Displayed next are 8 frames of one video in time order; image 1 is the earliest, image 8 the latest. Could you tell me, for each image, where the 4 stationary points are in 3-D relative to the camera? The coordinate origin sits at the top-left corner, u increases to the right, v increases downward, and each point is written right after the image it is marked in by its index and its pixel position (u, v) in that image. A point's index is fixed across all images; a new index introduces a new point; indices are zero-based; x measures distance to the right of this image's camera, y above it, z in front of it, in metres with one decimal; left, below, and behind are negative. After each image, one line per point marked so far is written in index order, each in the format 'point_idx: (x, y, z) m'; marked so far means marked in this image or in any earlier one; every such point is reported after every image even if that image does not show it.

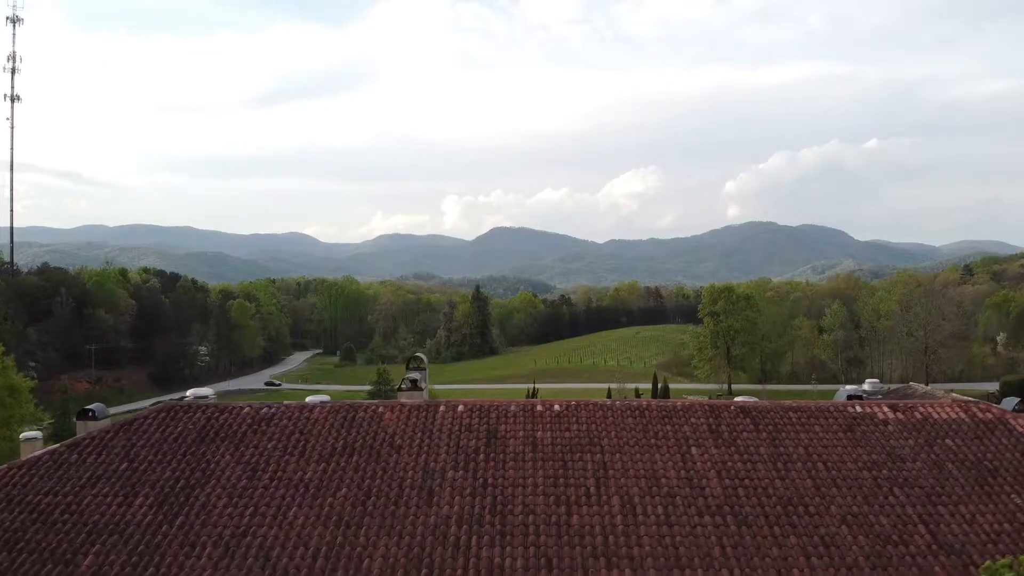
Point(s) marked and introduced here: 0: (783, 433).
0: (+4.5, -2.4, +16.5) m
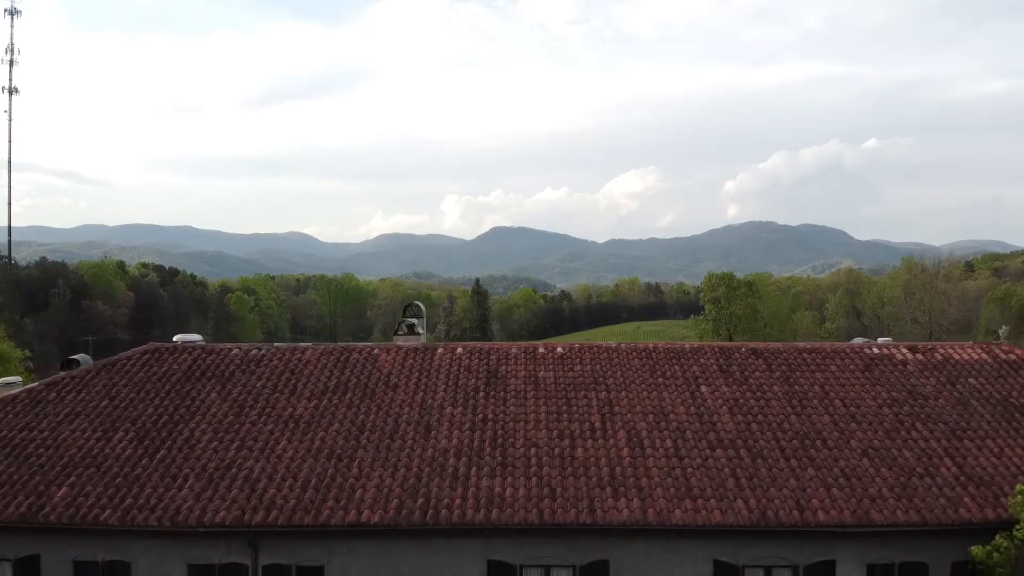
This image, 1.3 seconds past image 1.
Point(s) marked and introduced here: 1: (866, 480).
0: (+4.5, -1.3, +15.7) m
1: (+4.5, -2.4, +12.5) m
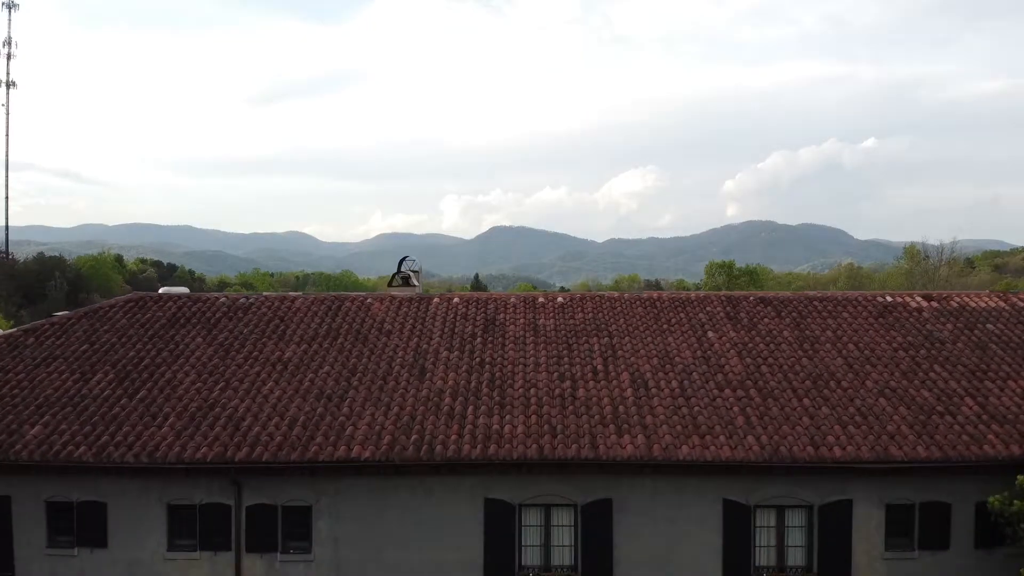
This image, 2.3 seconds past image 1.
0: (+4.5, -0.5, +15.1) m
1: (+4.5, -1.6, +11.8) m
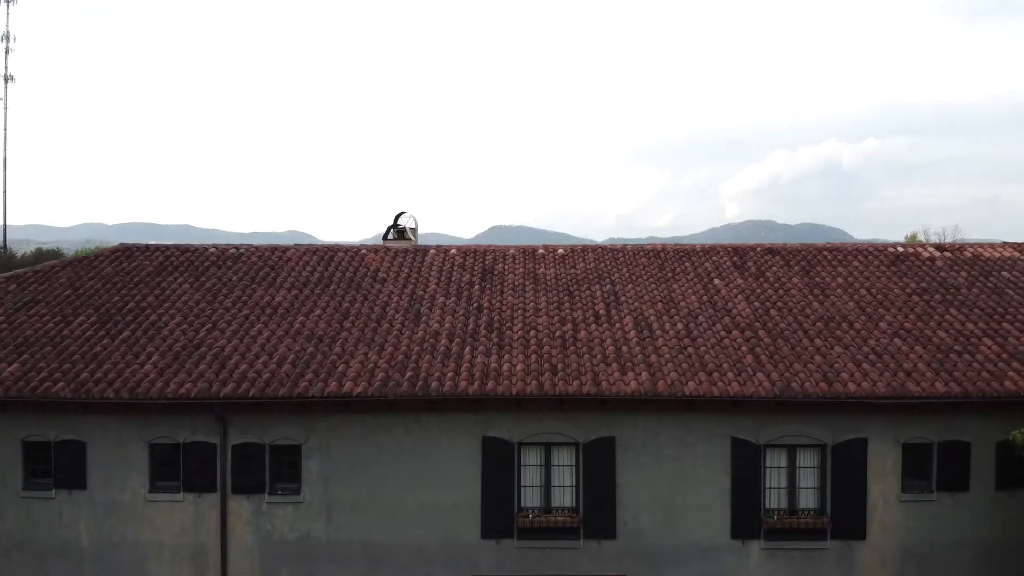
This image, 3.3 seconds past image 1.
0: (+4.5, +0.3, +14.5) m
1: (+4.4, -0.8, +11.3) m
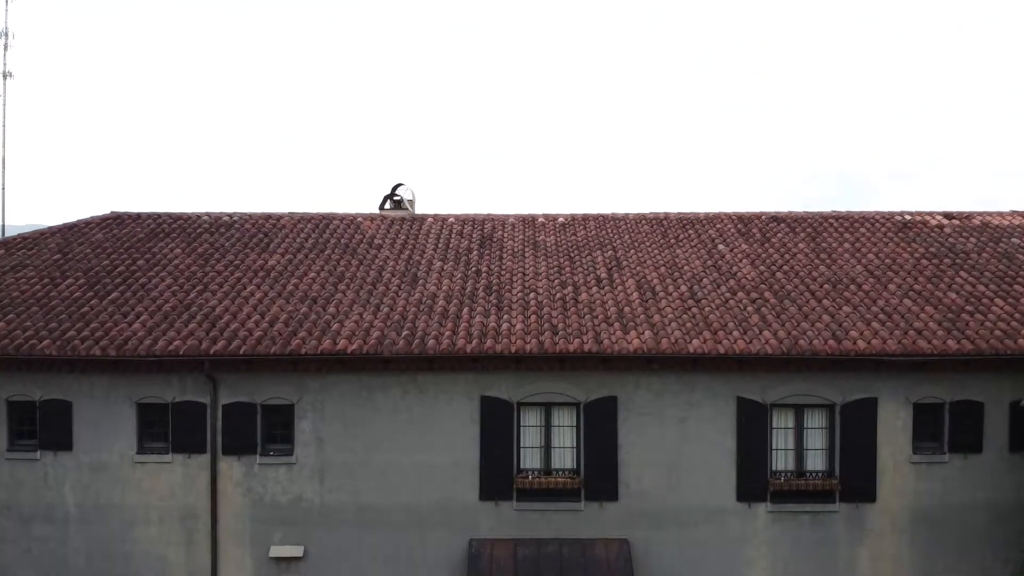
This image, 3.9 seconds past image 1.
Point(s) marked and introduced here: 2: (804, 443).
0: (+4.5, +0.8, +14.2) m
1: (+4.4, -0.3, +11.0) m
2: (+3.1, -1.7, +10.5) m
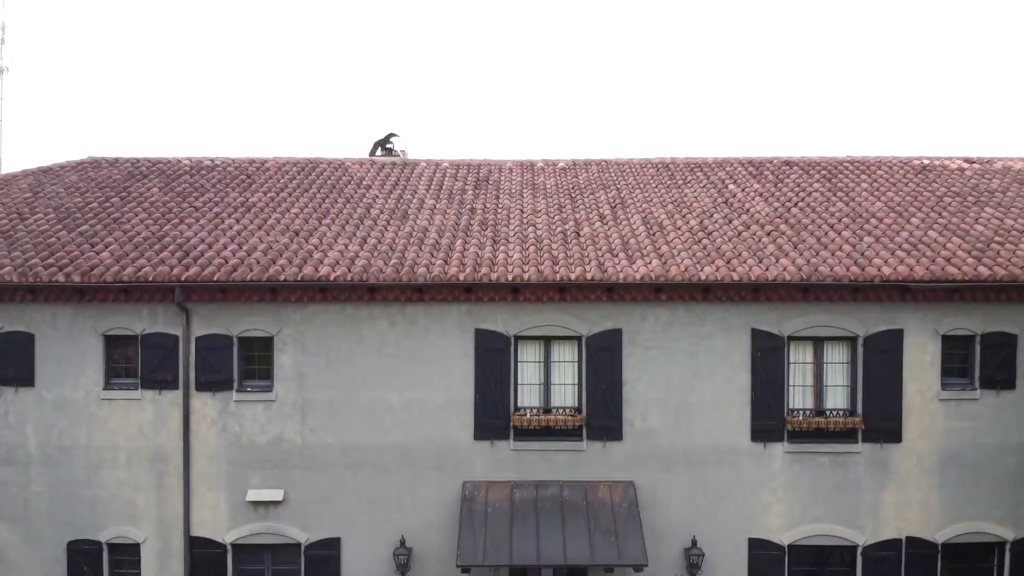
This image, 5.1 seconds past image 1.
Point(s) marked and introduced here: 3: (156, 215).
0: (+4.5, +1.5, +13.5) m
1: (+4.4, +0.4, +10.2) m
2: (+3.1, -0.9, +9.8) m
3: (-4.2, +0.9, +11.7) m
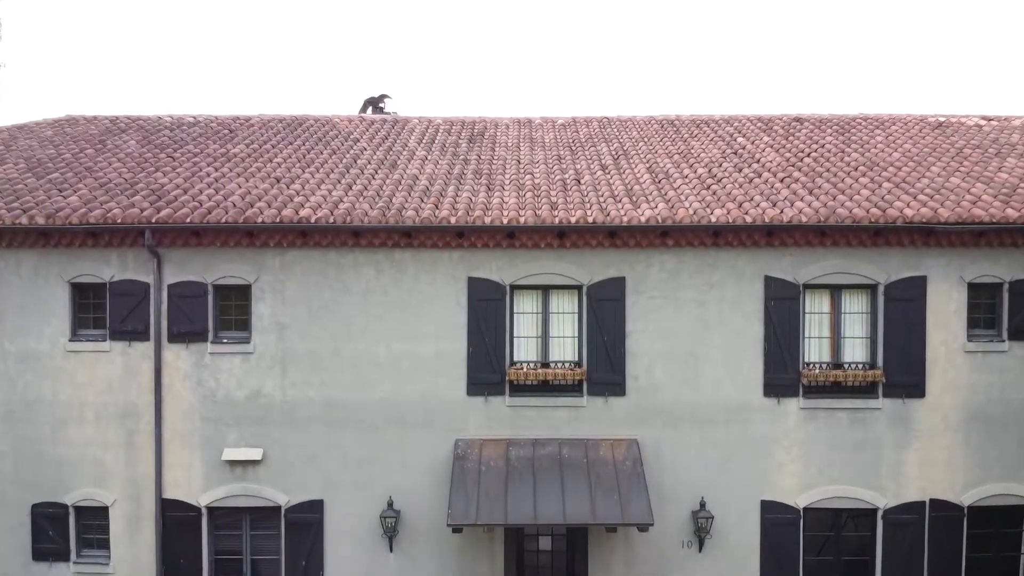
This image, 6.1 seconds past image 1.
0: (+4.4, +2.0, +12.8) m
1: (+4.4, +0.9, +9.6) m
2: (+3.0, -0.4, +9.1) m
3: (-4.3, +1.4, +11.0) m
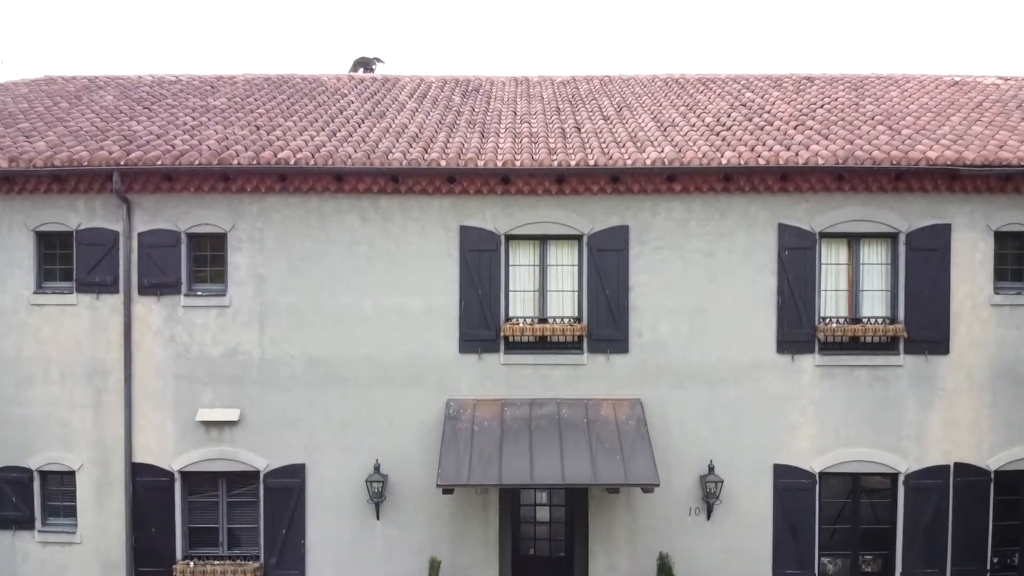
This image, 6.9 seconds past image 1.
0: (+4.4, +2.5, +12.2) m
1: (+4.3, +1.4, +9.0) m
2: (+3.0, 0.0, +8.5) m
3: (-4.3, +1.8, +10.4) m
